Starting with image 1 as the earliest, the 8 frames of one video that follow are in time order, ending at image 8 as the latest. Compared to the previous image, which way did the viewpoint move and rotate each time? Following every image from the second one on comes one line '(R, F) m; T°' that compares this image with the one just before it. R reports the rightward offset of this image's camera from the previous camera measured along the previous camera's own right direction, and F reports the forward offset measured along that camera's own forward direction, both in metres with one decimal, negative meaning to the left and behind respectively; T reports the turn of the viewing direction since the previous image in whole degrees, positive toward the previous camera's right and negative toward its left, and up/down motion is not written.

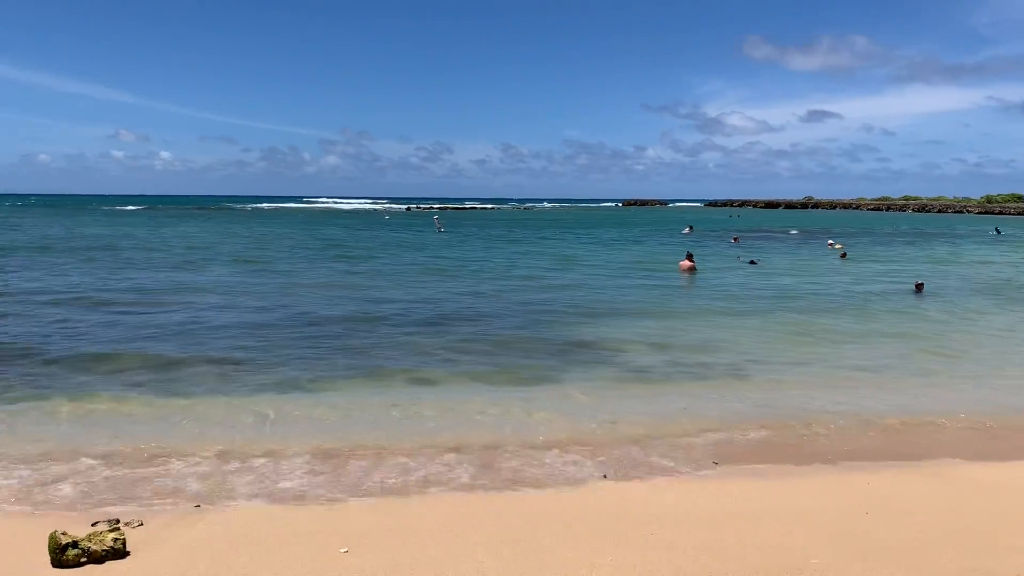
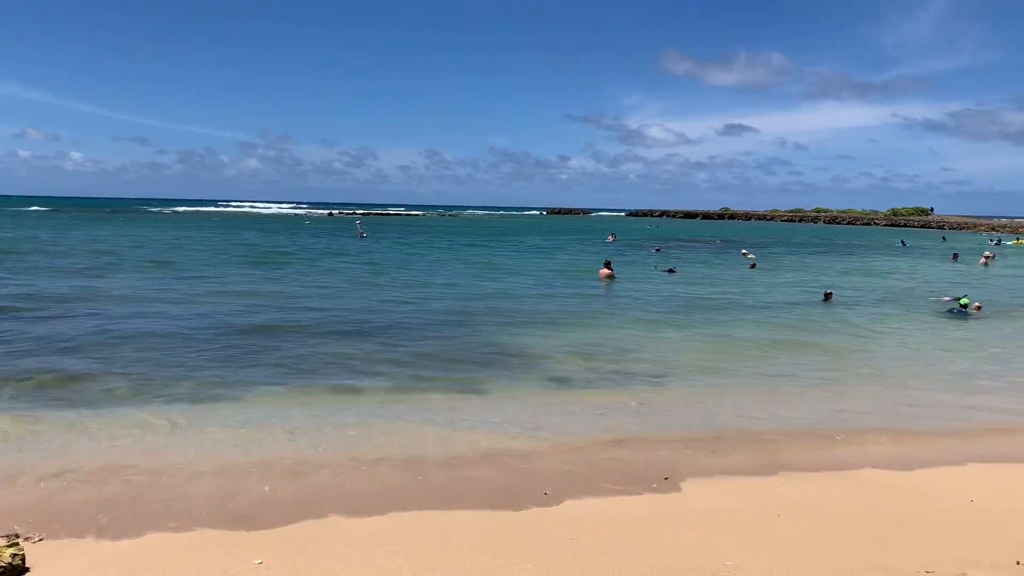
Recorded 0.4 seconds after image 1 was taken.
(-0.2, -0.2) m; +6°
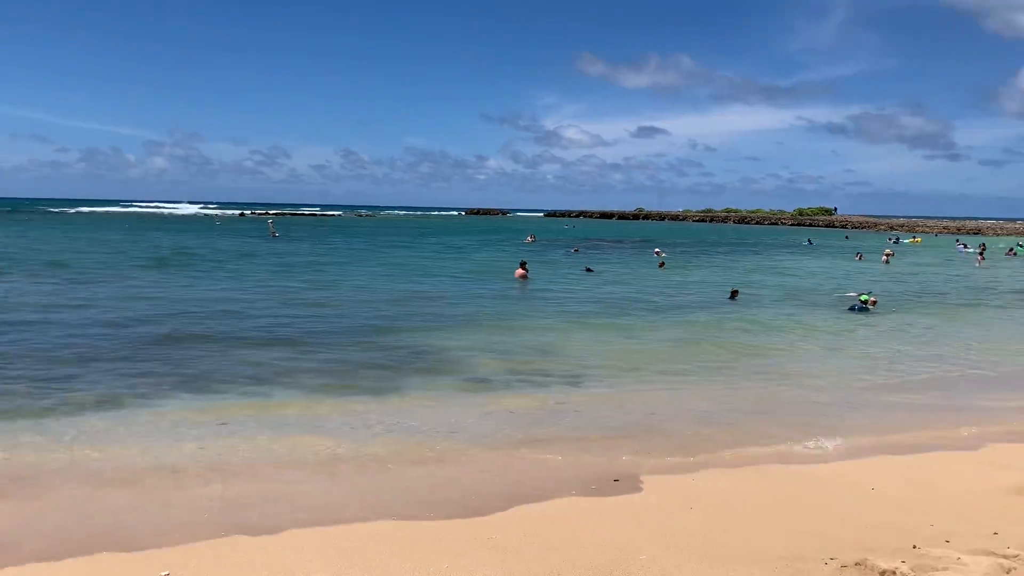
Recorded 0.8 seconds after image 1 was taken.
(+0.1, +0.3) m; +7°
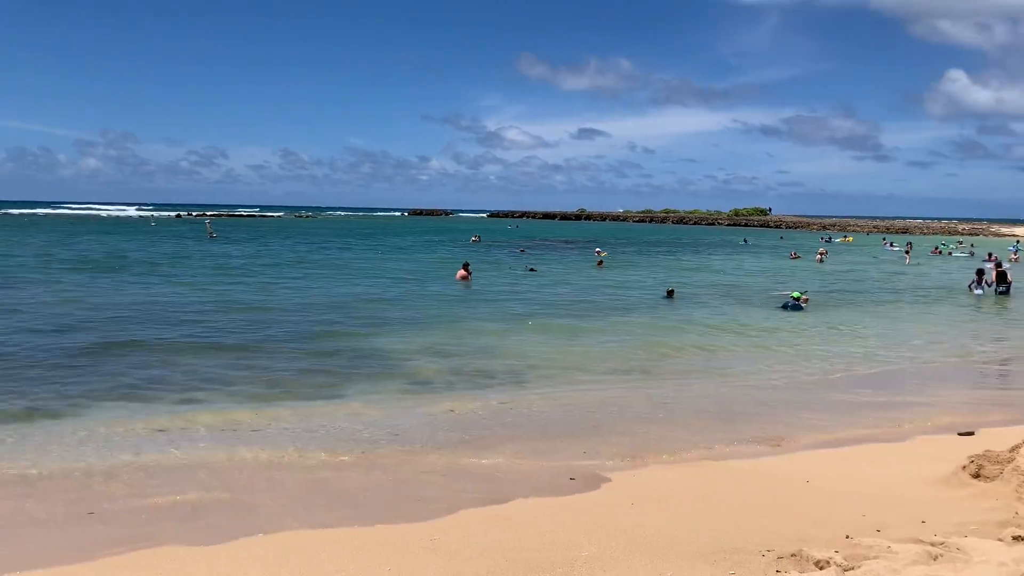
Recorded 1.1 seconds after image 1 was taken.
(+0.2, +0.1) m; +4°
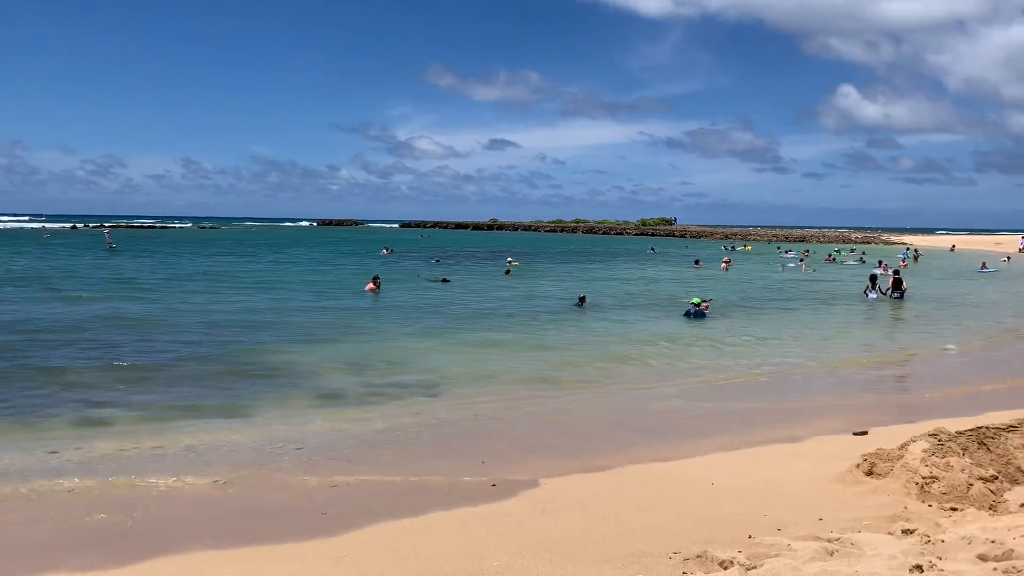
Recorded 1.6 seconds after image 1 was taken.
(+0.5, 0.0) m; +4°
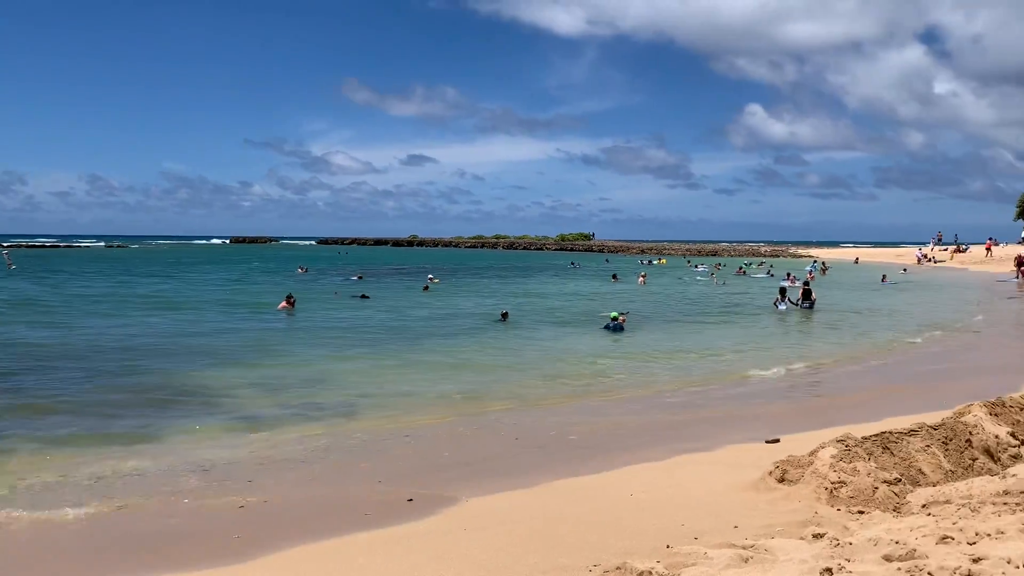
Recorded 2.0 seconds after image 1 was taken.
(+0.5, 0.0) m; +4°
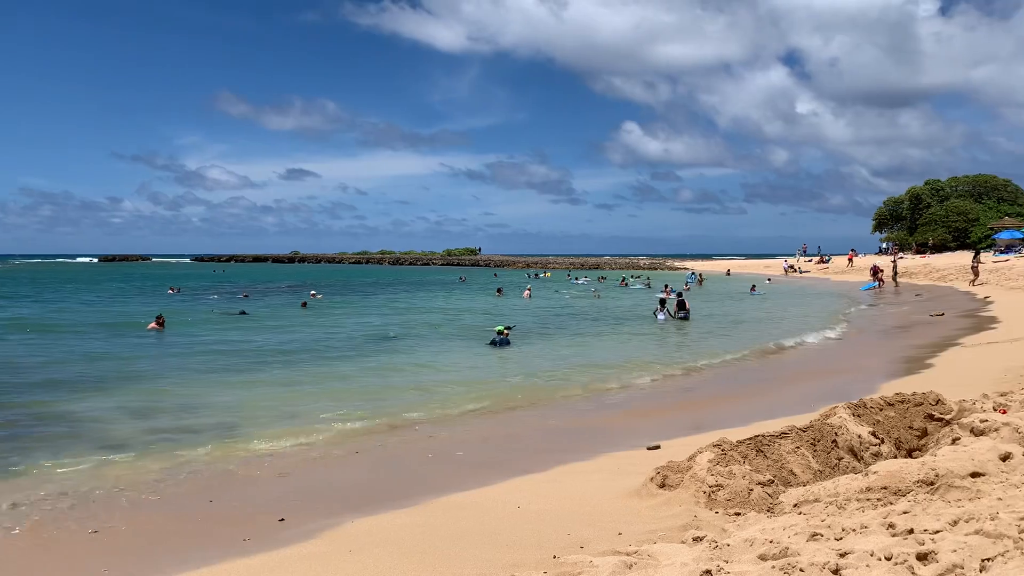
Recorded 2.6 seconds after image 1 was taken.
(+0.7, -0.1) m; +5°
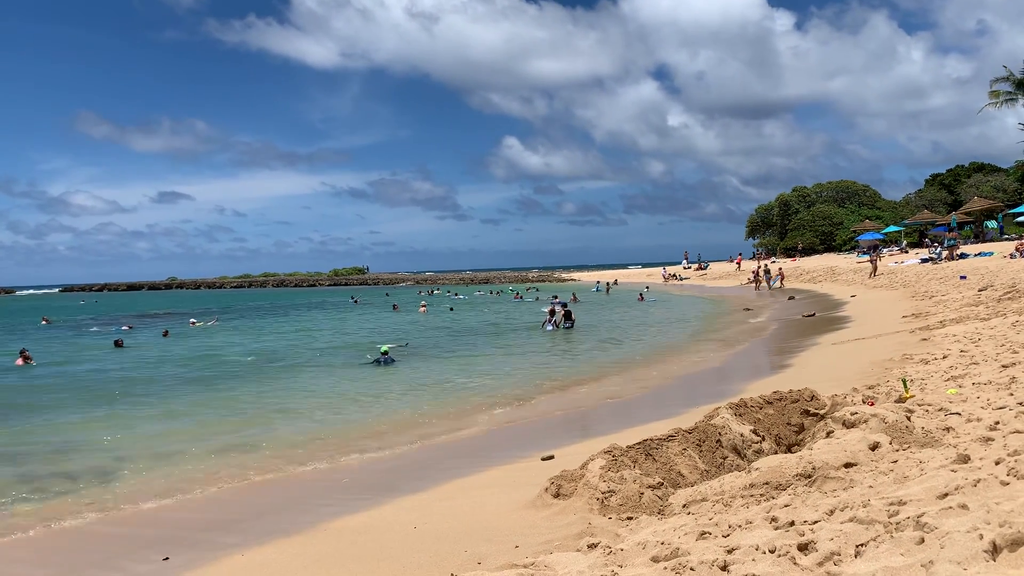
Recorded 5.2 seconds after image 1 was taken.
(+0.7, -0.1) m; +5°
